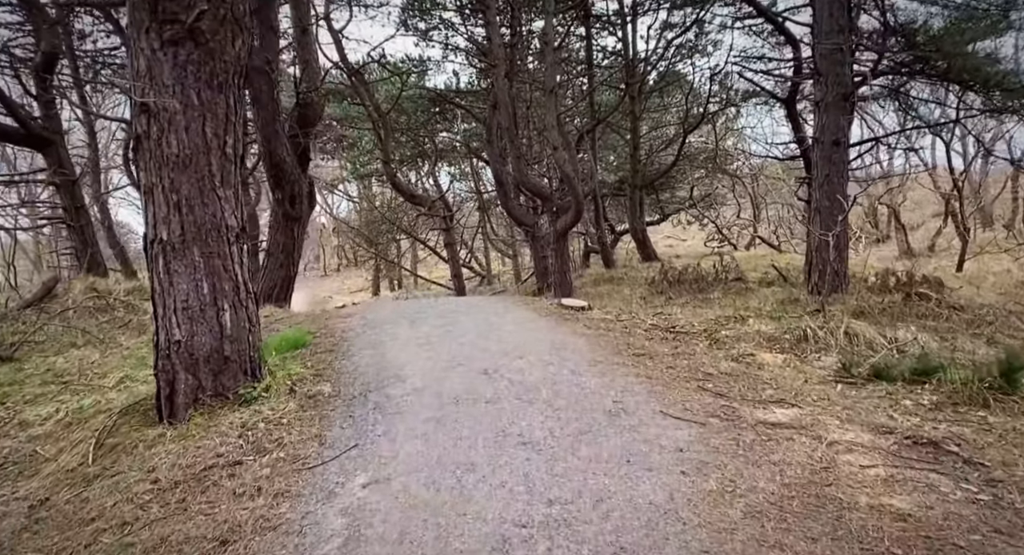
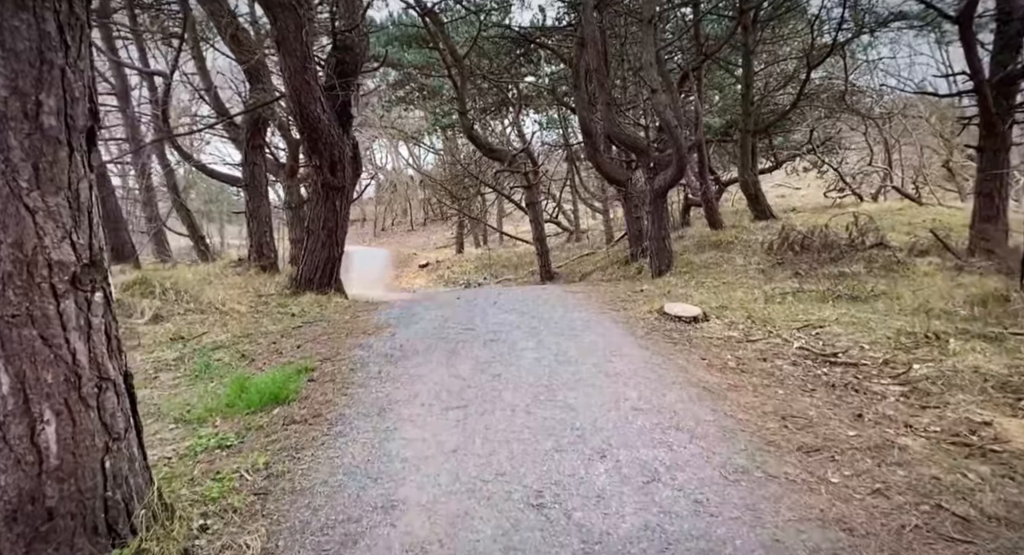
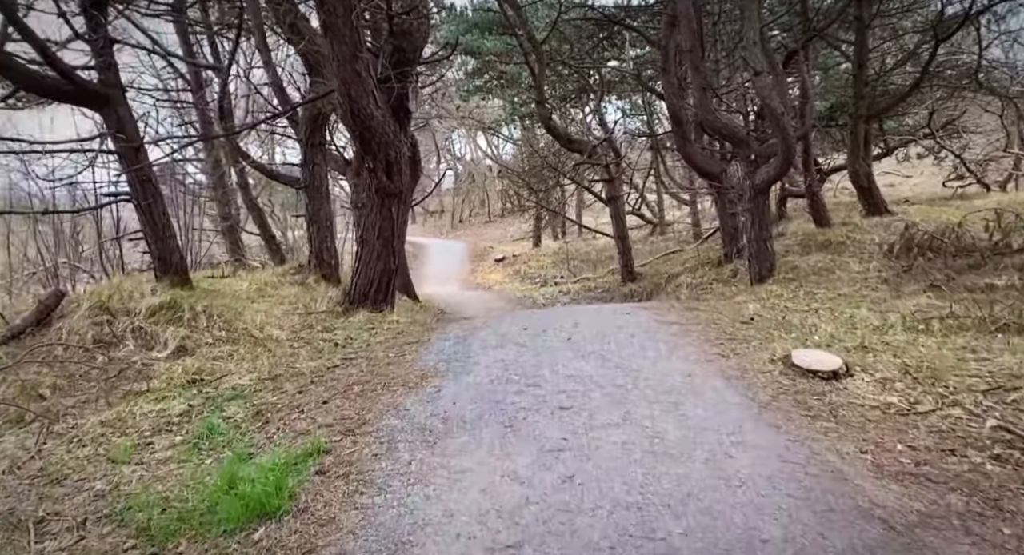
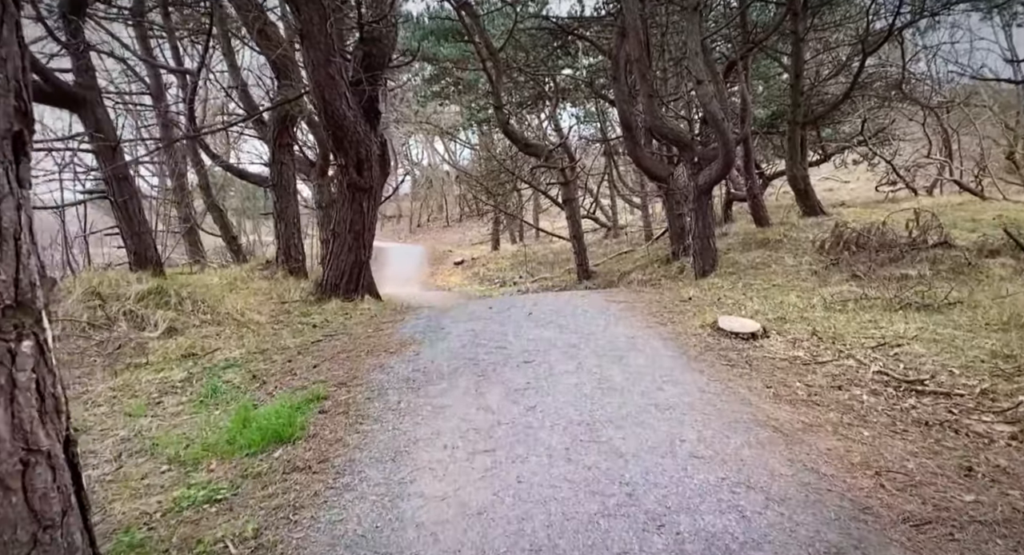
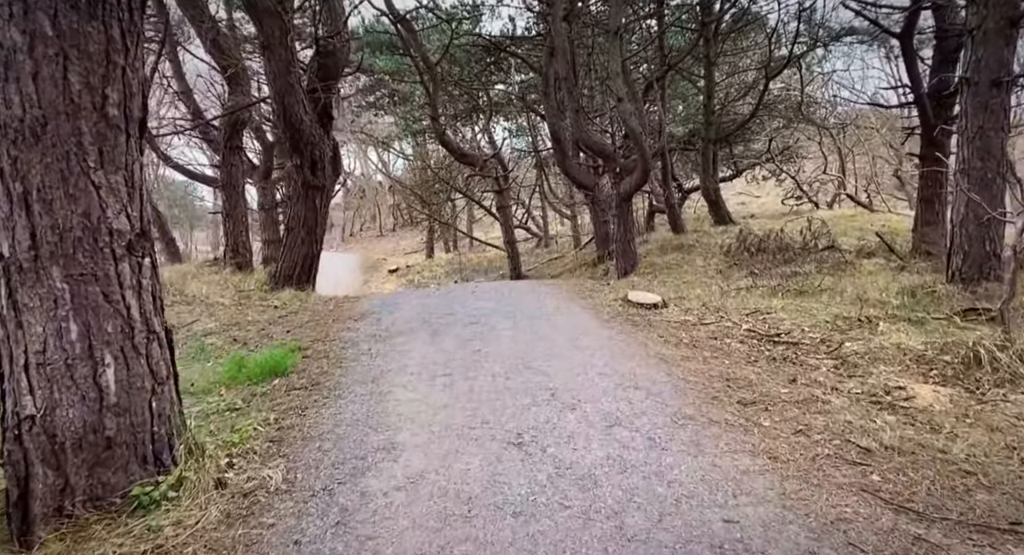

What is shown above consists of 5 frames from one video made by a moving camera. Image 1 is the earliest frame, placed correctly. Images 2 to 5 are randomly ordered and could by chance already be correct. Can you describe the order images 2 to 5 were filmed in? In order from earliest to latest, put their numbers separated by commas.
5, 2, 4, 3
